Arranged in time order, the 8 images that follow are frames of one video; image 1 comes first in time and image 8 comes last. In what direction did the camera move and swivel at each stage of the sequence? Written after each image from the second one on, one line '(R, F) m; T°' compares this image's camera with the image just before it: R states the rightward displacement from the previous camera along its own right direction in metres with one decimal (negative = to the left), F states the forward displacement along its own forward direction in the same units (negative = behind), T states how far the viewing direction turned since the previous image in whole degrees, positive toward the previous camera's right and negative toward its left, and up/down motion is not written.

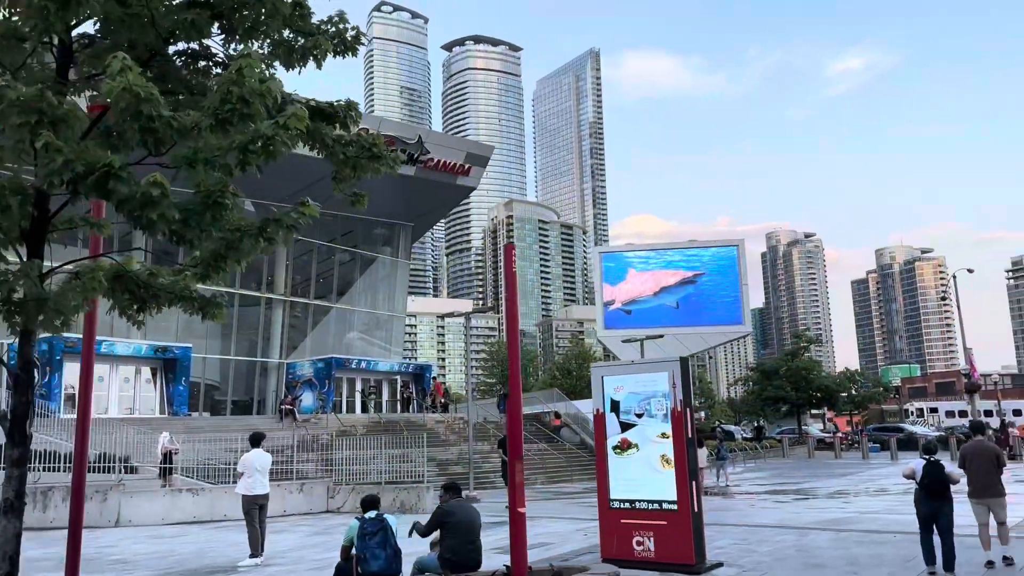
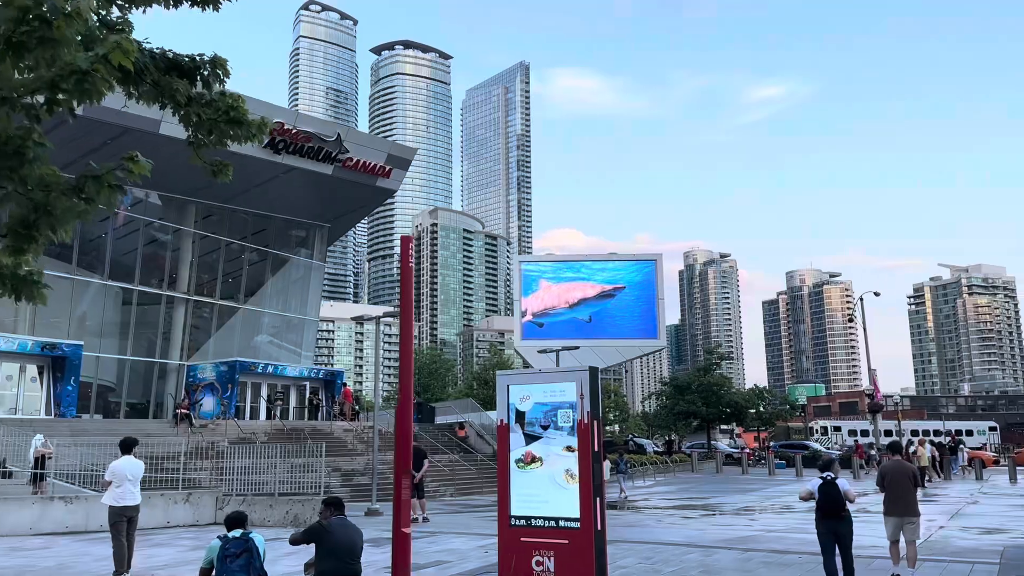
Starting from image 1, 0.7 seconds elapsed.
(+0.2, +0.6) m; +5°
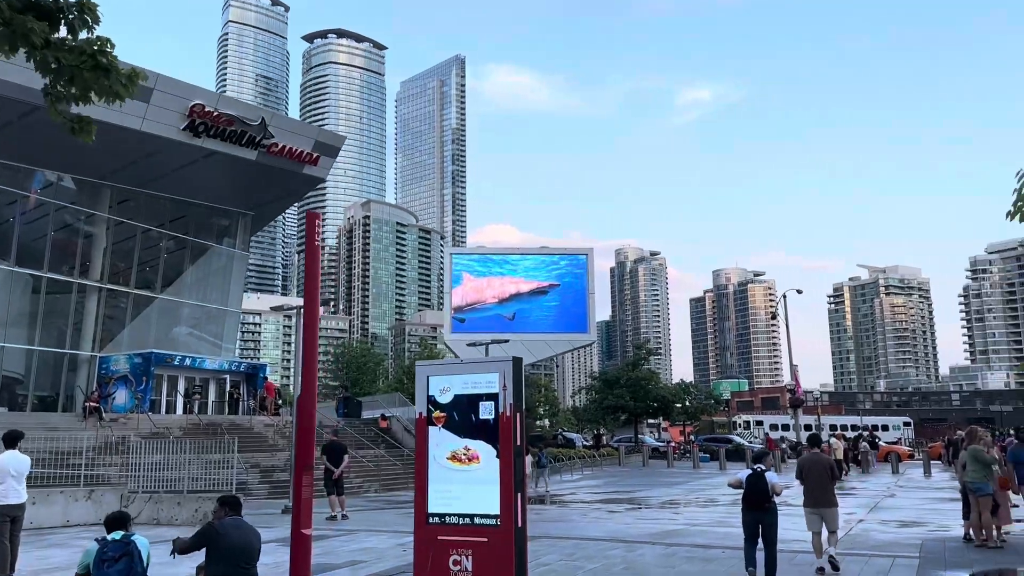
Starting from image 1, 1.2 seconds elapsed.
(+0.1, +0.4) m; +5°
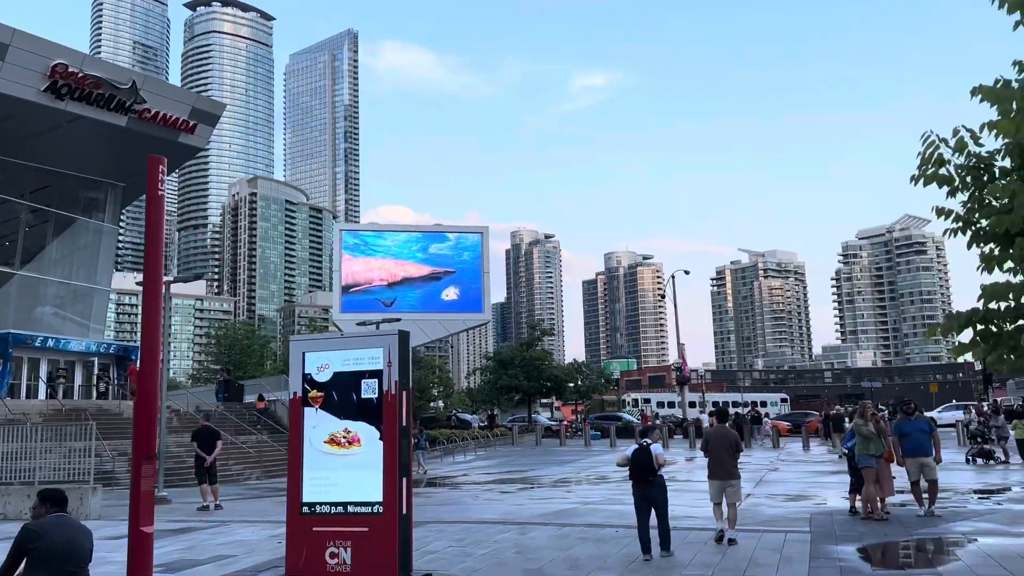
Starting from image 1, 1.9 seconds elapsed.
(+0.1, +0.7) m; +7°
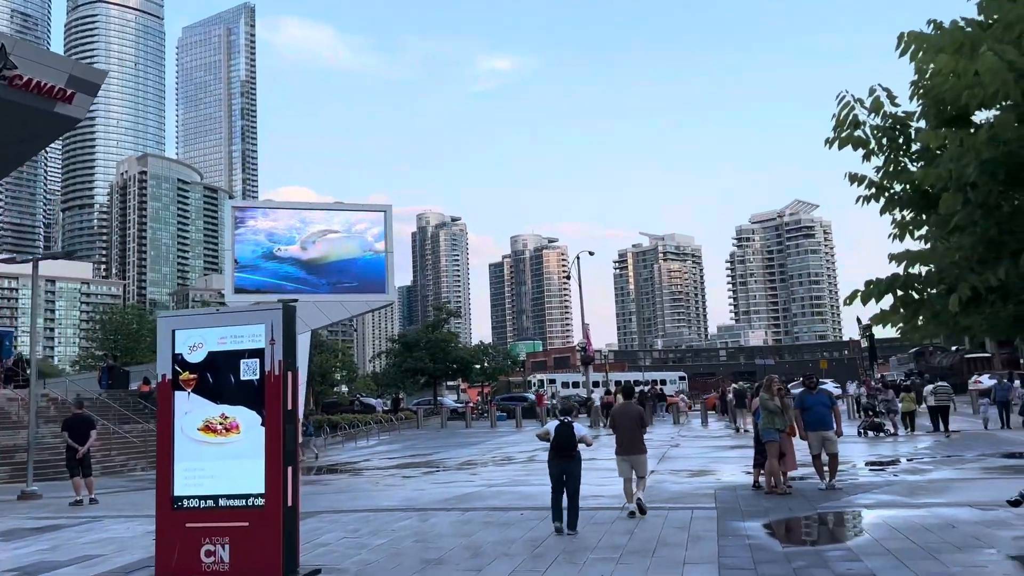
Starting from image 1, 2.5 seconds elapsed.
(+0.1, +0.6) m; +7°
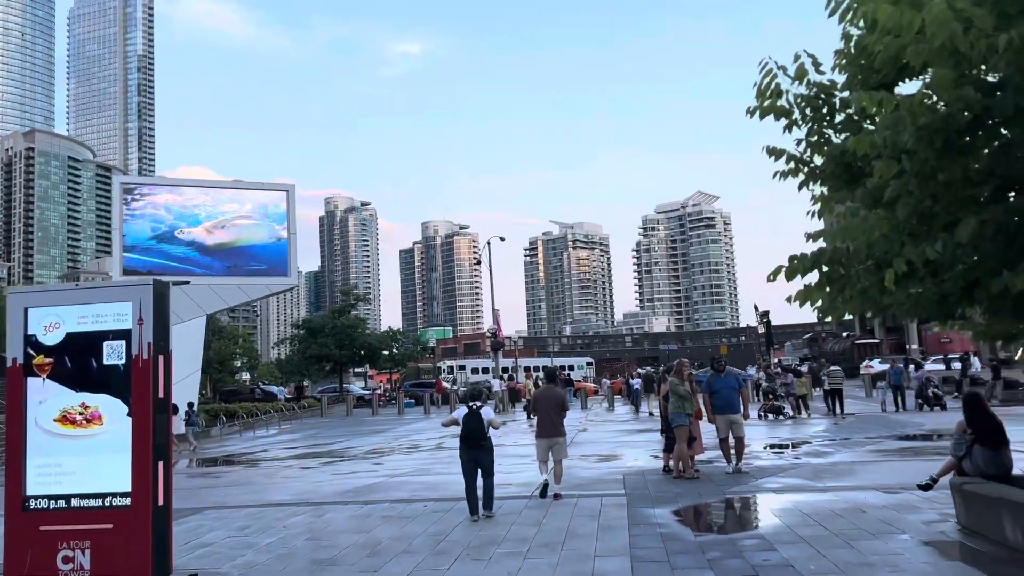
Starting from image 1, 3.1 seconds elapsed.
(+0.1, +0.5) m; +6°
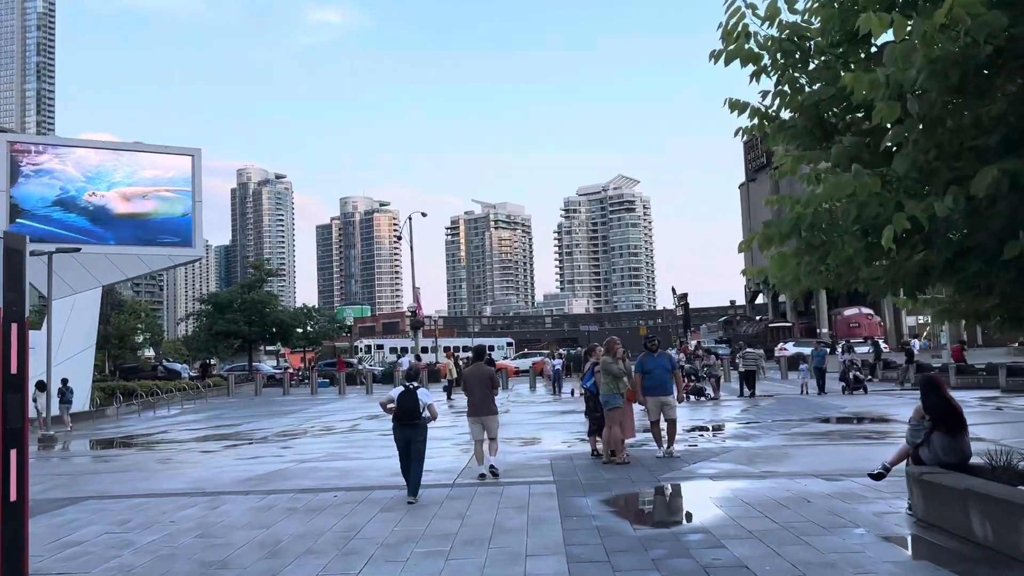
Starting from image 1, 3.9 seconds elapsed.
(0.0, +0.8) m; +6°
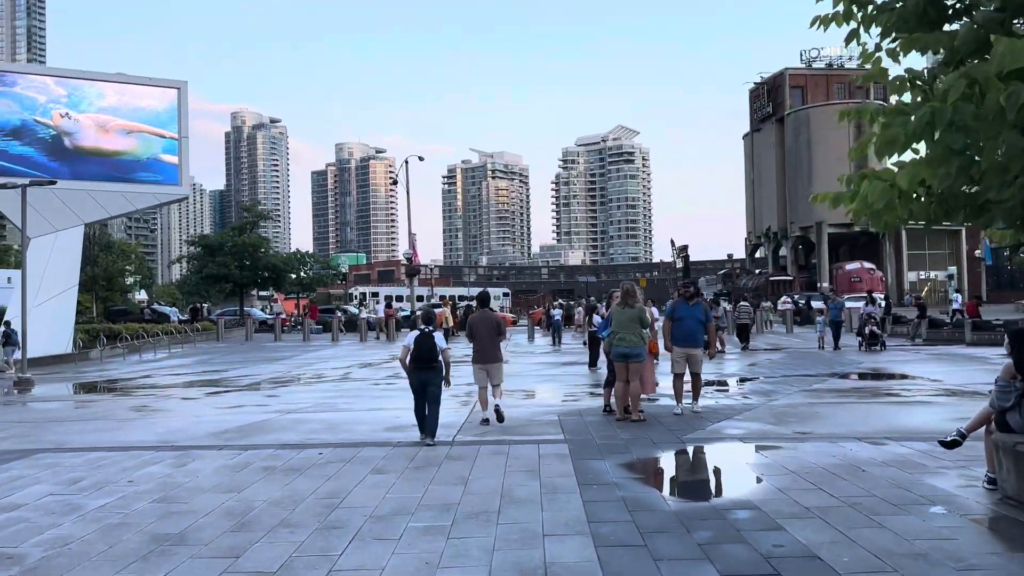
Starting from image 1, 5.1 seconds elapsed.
(-0.1, +1.0) m; 0°
